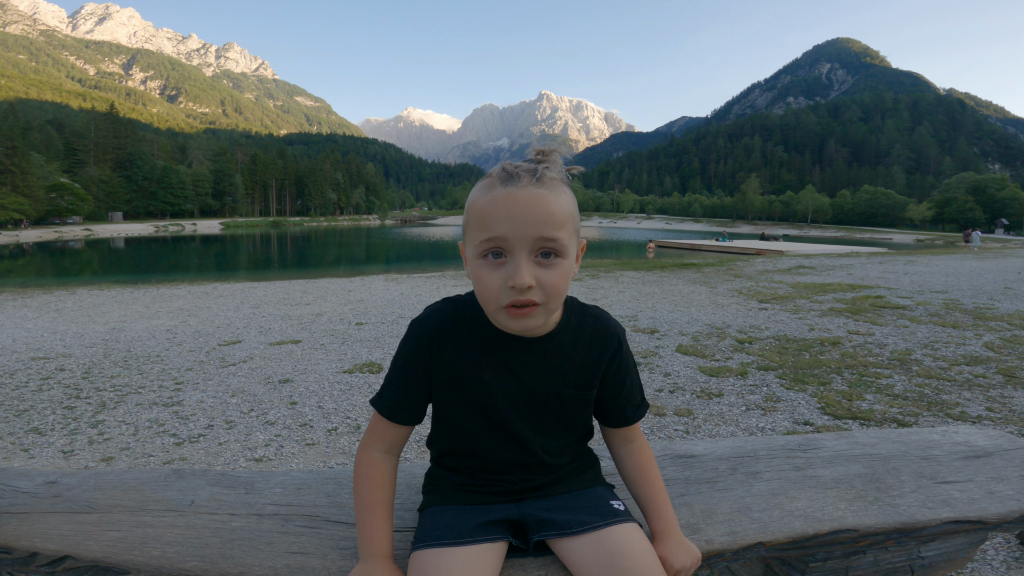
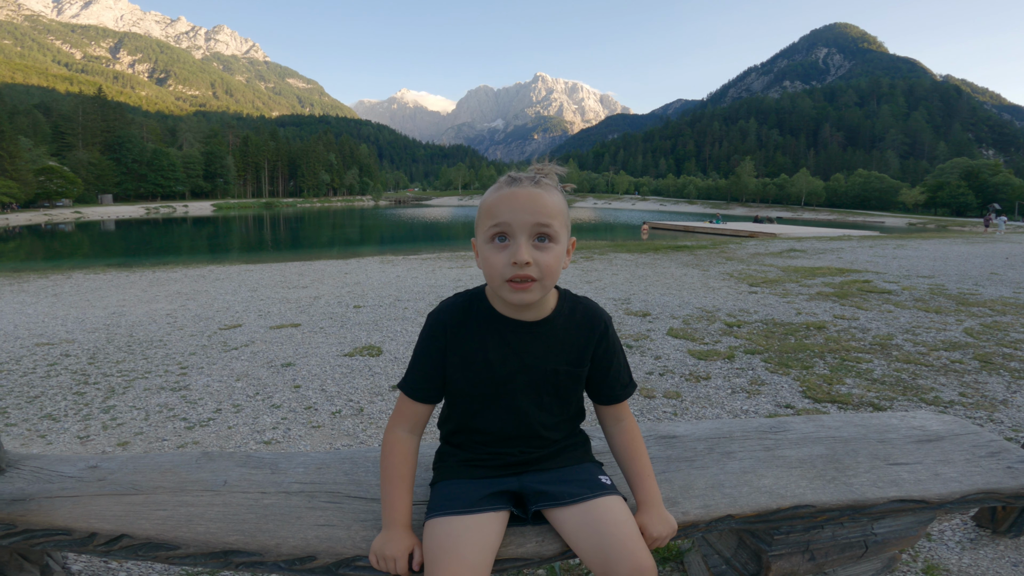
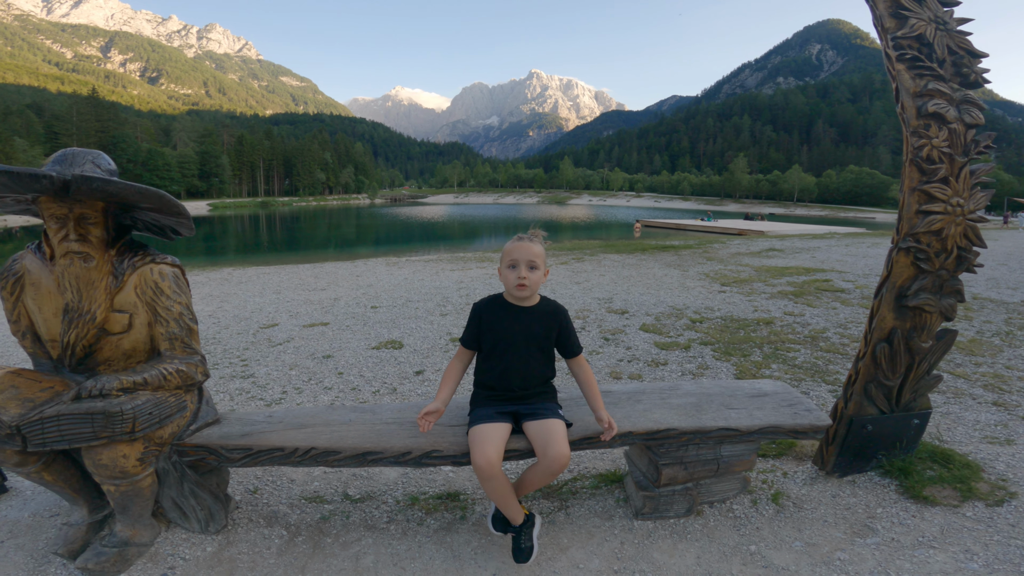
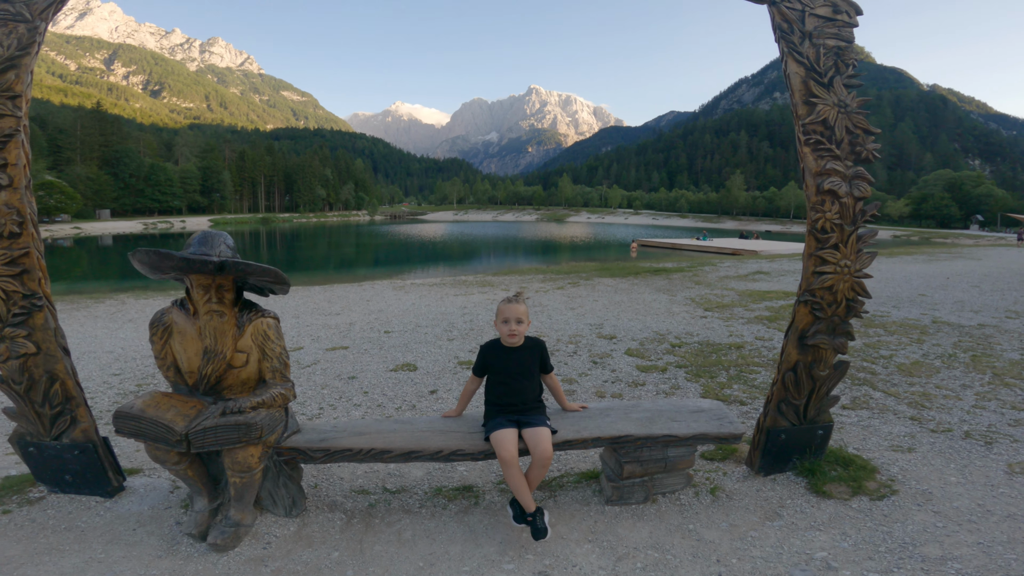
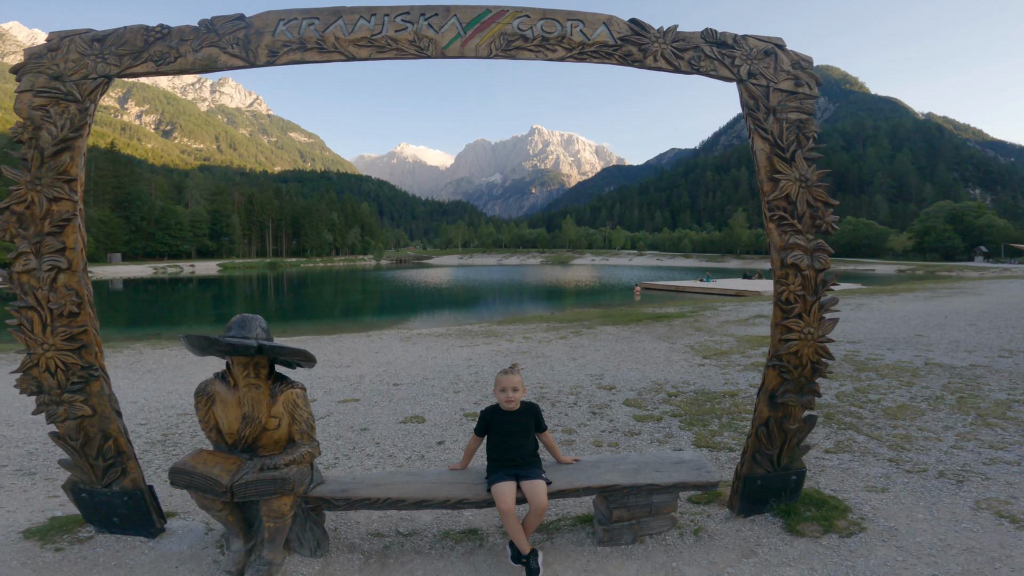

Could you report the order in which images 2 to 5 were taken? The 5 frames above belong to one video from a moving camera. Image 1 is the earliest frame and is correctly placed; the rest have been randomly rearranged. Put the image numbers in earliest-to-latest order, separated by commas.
2, 3, 4, 5
